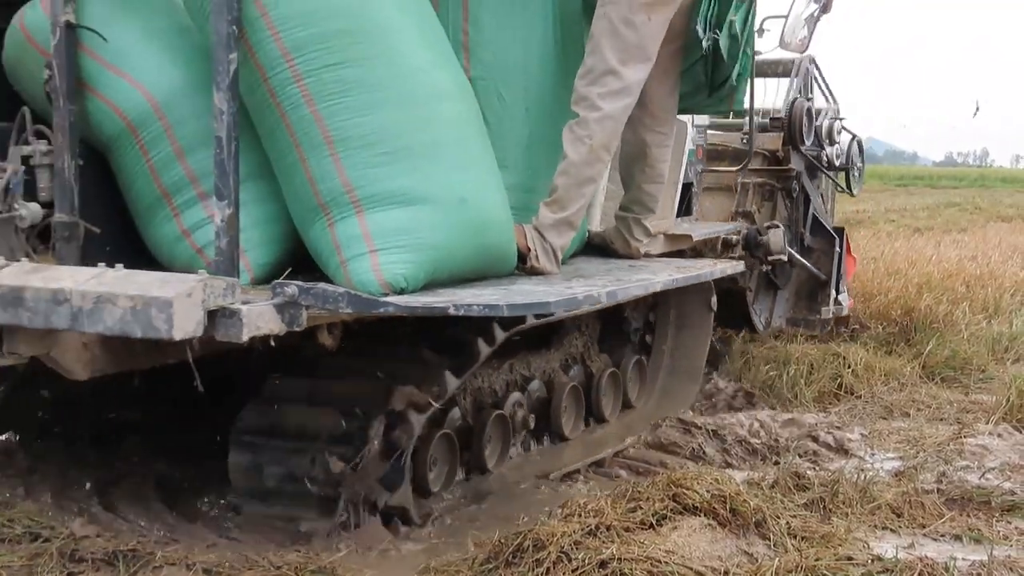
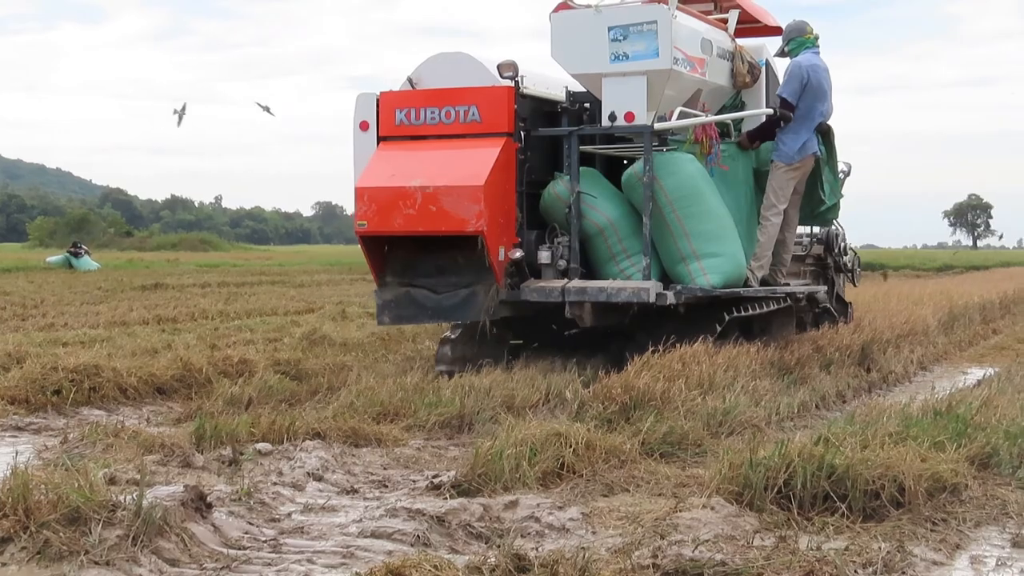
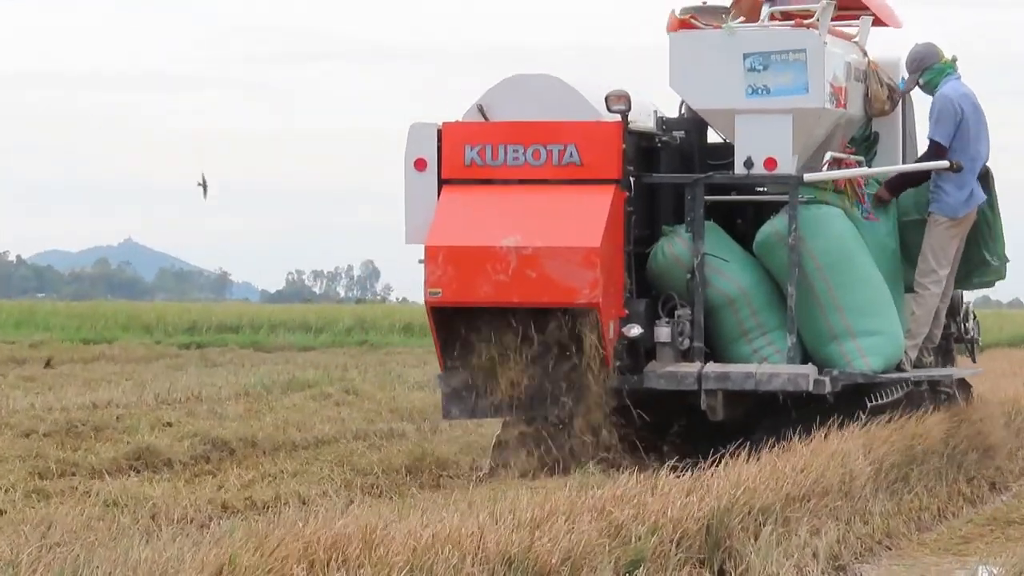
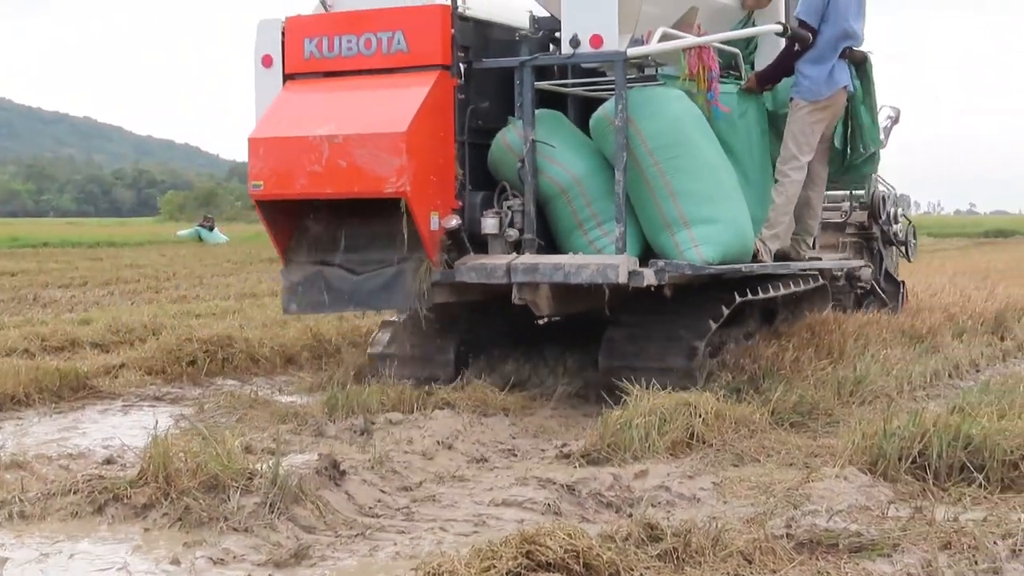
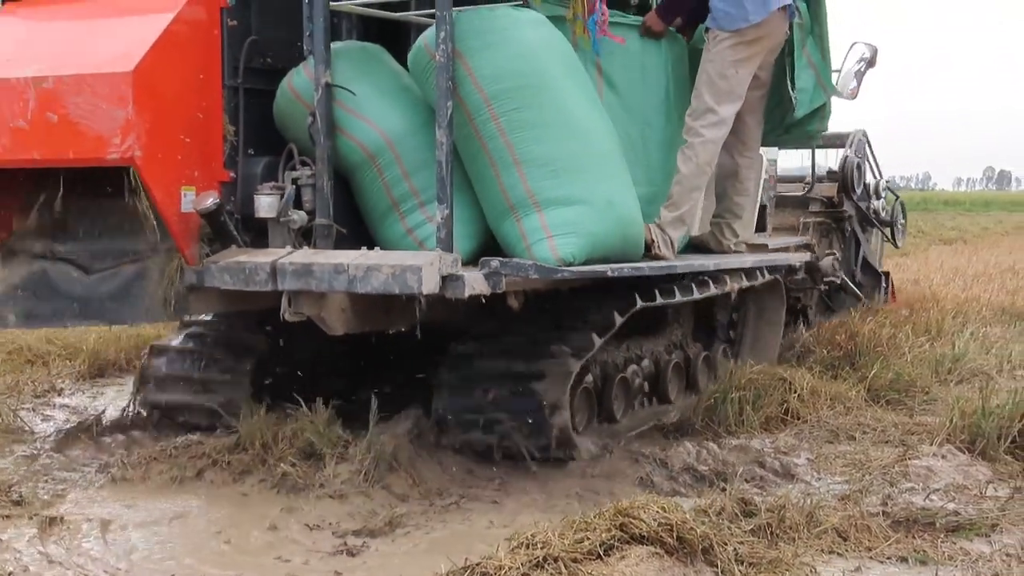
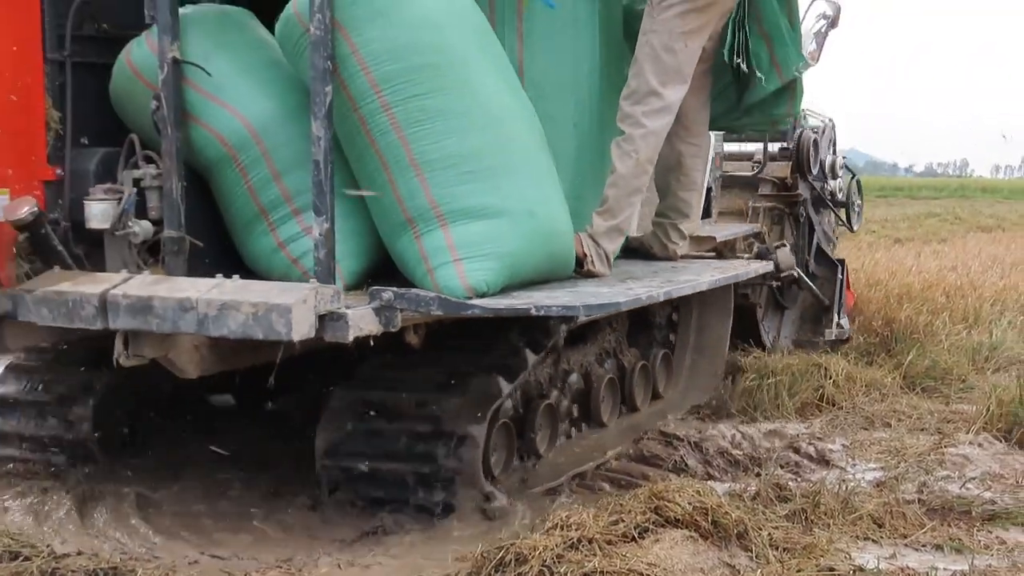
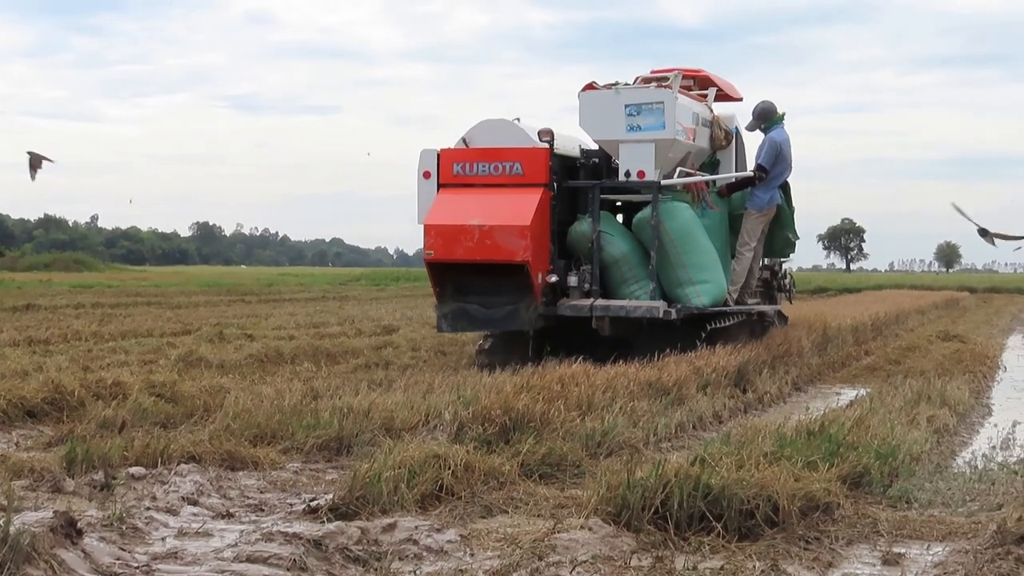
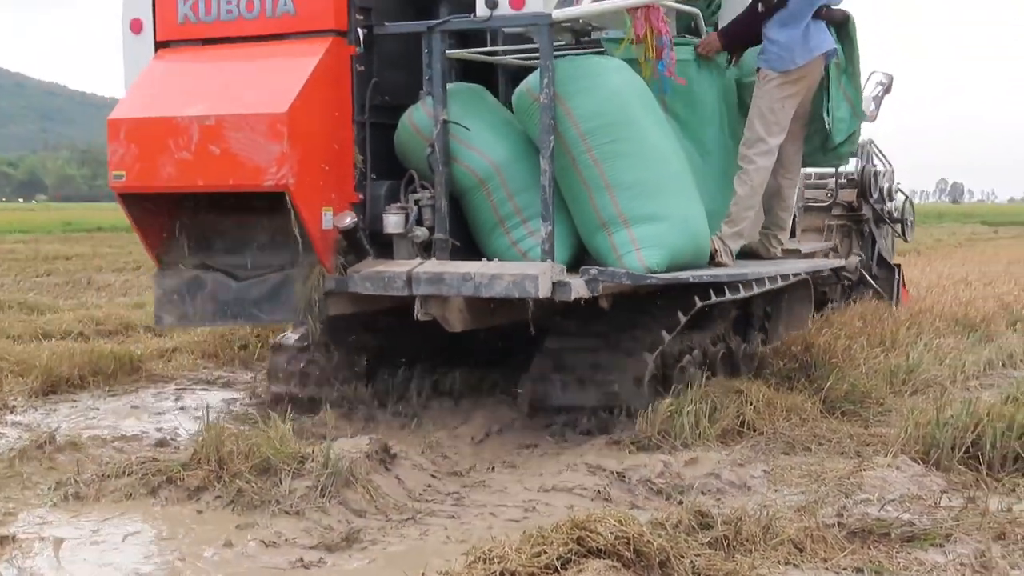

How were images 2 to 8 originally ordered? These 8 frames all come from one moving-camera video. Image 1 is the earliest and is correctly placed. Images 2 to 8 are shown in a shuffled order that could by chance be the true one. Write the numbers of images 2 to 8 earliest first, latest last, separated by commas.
6, 5, 8, 4, 2, 7, 3
